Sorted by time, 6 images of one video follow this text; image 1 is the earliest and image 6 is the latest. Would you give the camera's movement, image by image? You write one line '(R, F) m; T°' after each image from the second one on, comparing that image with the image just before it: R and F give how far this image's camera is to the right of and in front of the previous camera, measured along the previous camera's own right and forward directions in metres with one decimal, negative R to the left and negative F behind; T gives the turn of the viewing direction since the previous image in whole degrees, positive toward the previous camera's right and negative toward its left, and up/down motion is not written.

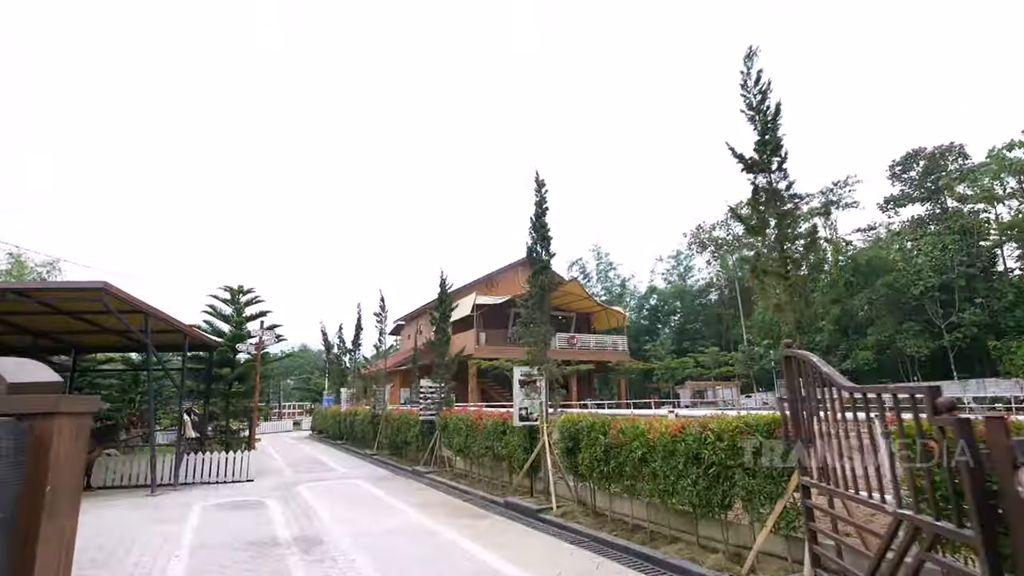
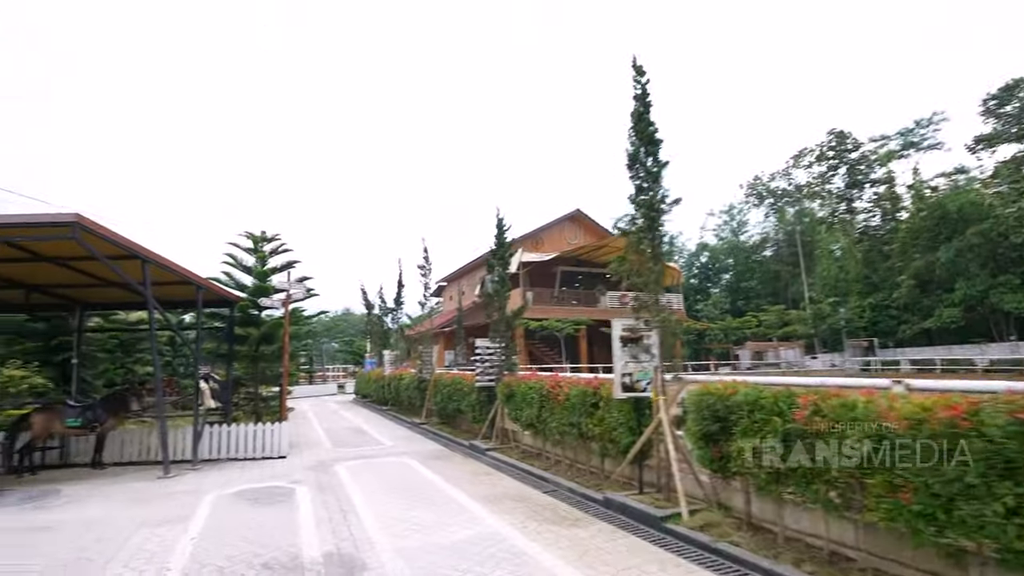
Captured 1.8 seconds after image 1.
(-0.7, +2.3) m; -4°
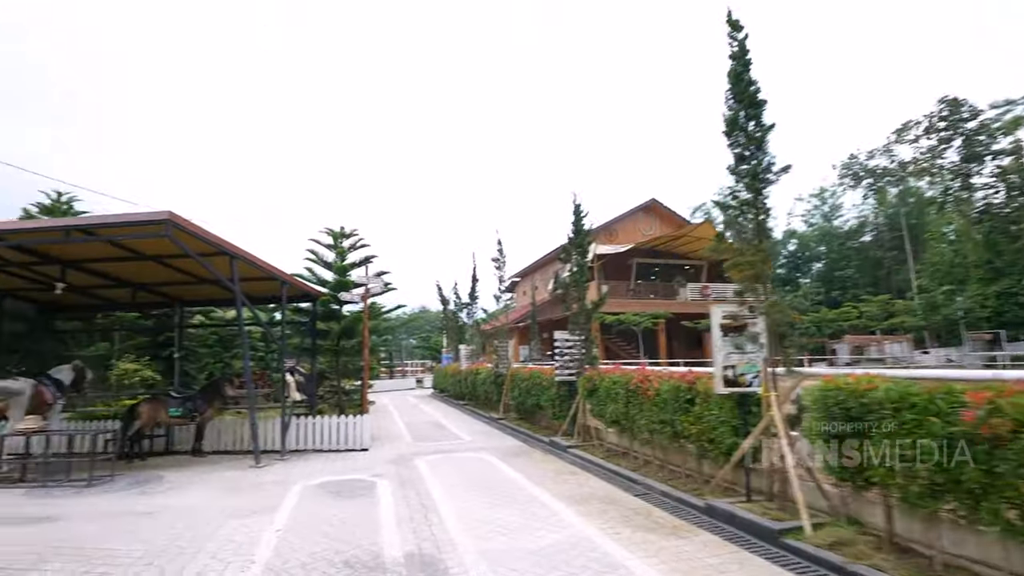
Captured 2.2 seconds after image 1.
(-0.1, +0.4) m; -8°
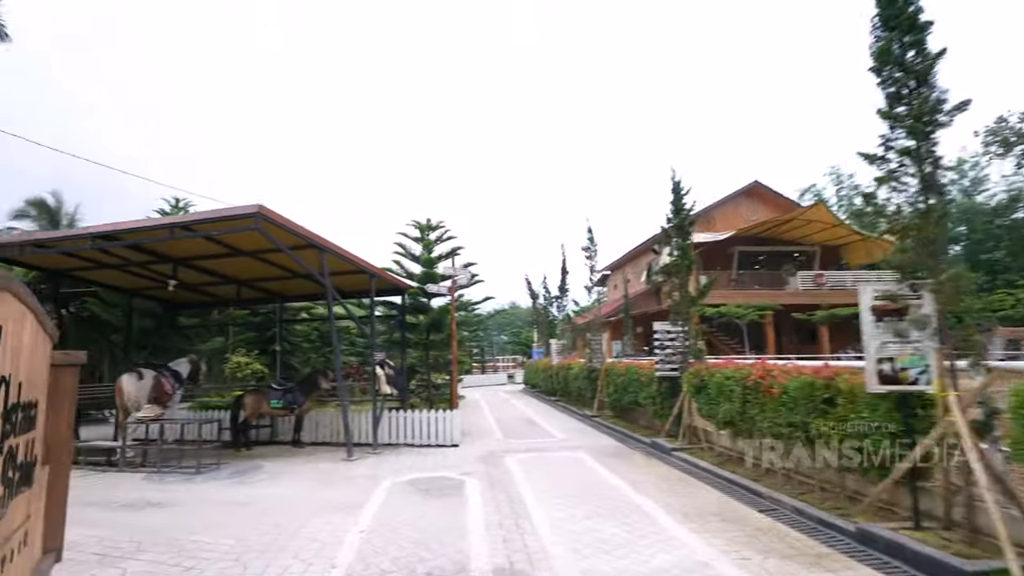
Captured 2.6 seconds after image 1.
(-0.1, +0.6) m; -10°
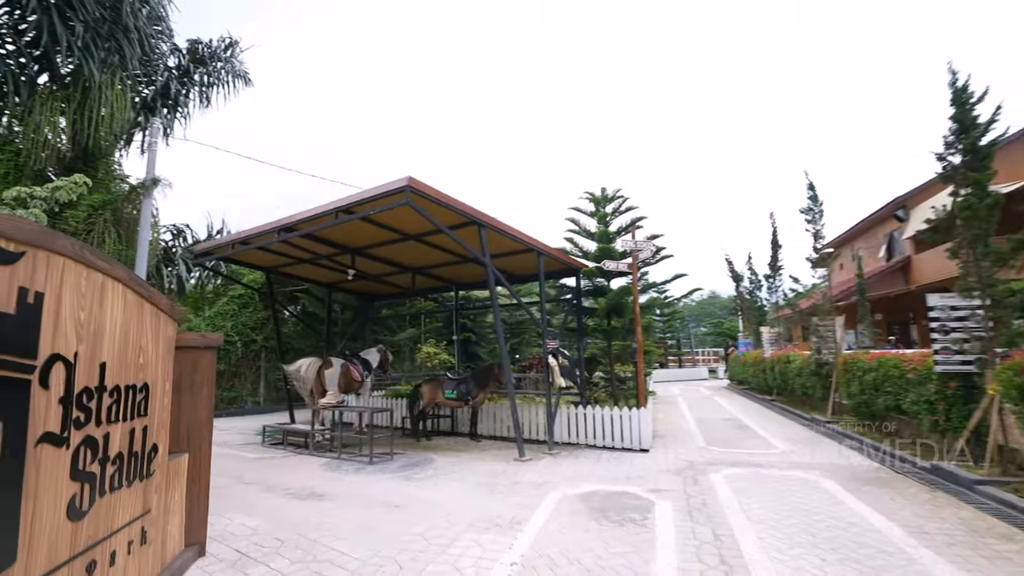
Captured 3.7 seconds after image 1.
(0.0, +1.5) m; -21°
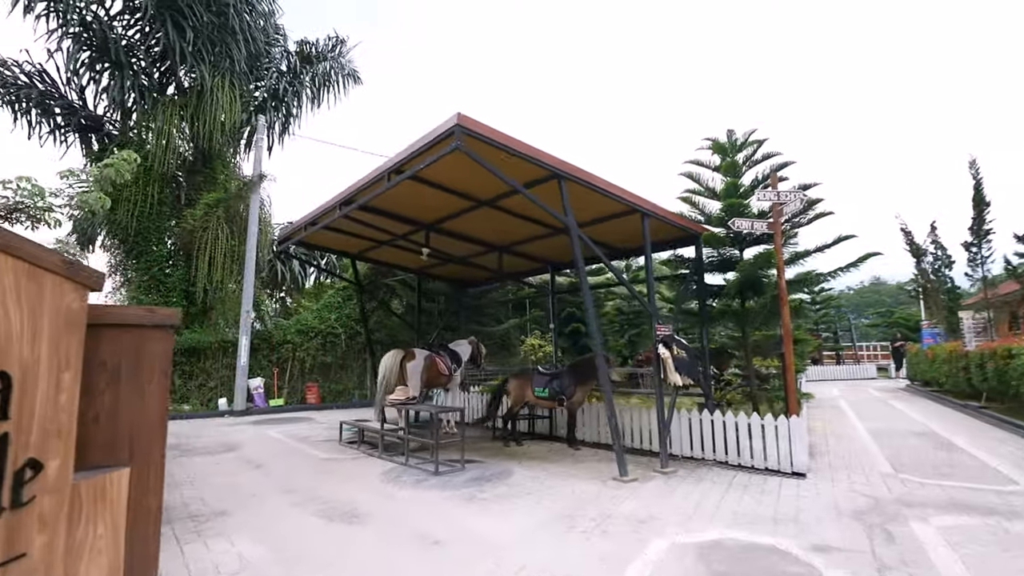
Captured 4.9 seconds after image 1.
(+0.4, +1.7) m; -14°
